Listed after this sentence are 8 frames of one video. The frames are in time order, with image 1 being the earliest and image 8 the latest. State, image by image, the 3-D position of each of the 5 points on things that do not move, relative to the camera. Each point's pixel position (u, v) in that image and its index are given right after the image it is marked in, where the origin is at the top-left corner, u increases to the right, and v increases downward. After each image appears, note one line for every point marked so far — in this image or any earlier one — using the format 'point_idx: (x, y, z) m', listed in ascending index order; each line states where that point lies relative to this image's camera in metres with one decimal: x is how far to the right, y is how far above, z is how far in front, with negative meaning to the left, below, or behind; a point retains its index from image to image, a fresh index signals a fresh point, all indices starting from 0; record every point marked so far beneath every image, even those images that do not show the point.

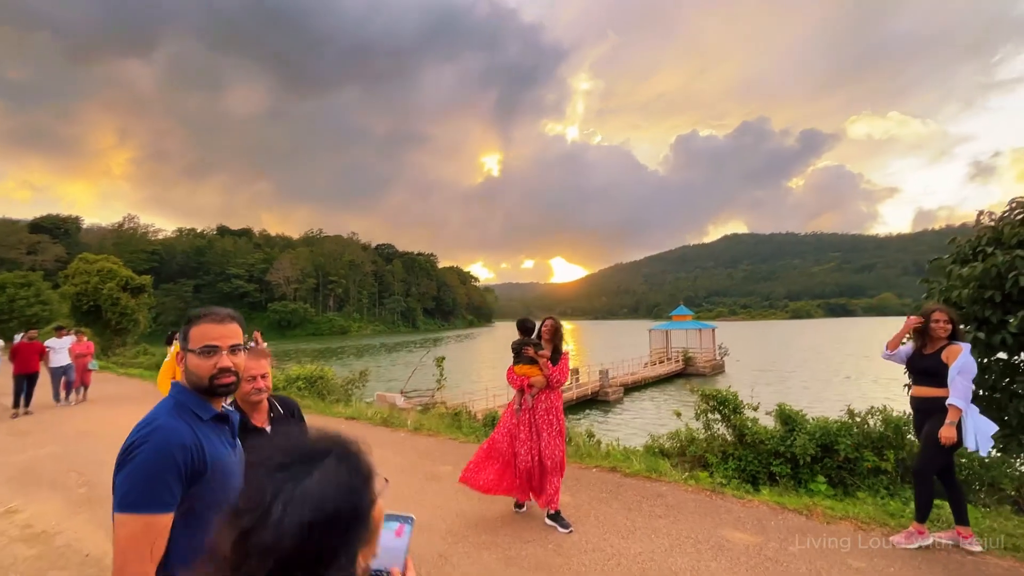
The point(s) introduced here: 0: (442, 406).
0: (-2.5, -4.2, +17.8) m
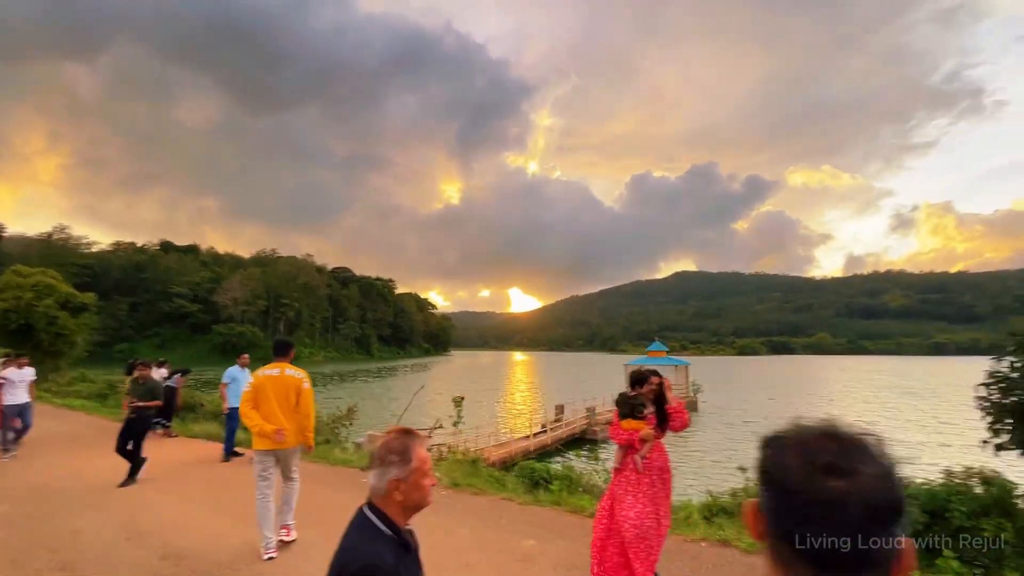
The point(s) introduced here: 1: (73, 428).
0: (-2.2, -5.2, +16.2) m
1: (-12.9, -4.1, +15.3) m
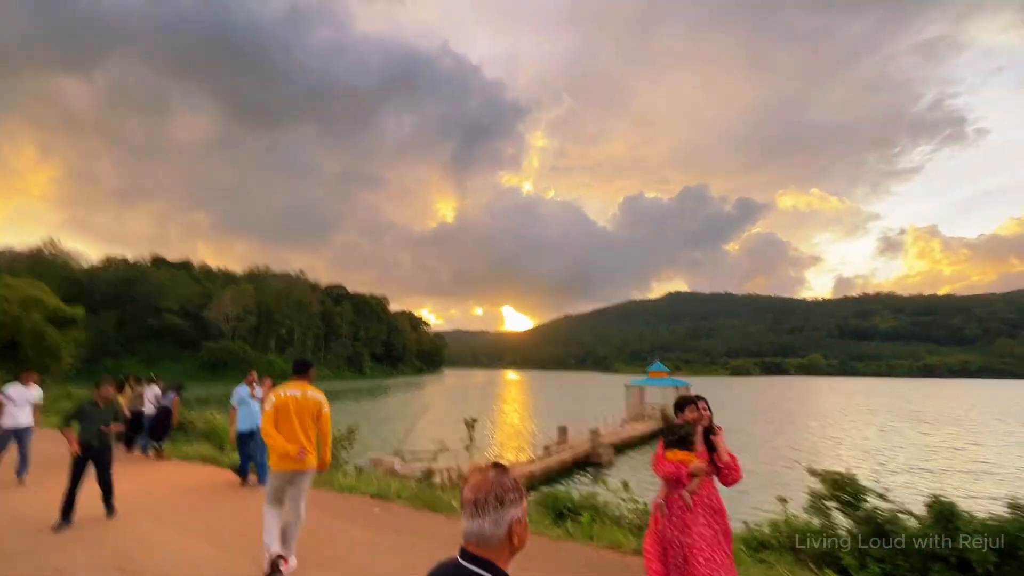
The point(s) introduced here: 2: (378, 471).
0: (-1.9, -5.6, +15.4) m
1: (-12.6, -4.5, +14.4) m
2: (-3.8, -5.2, +14.7) m
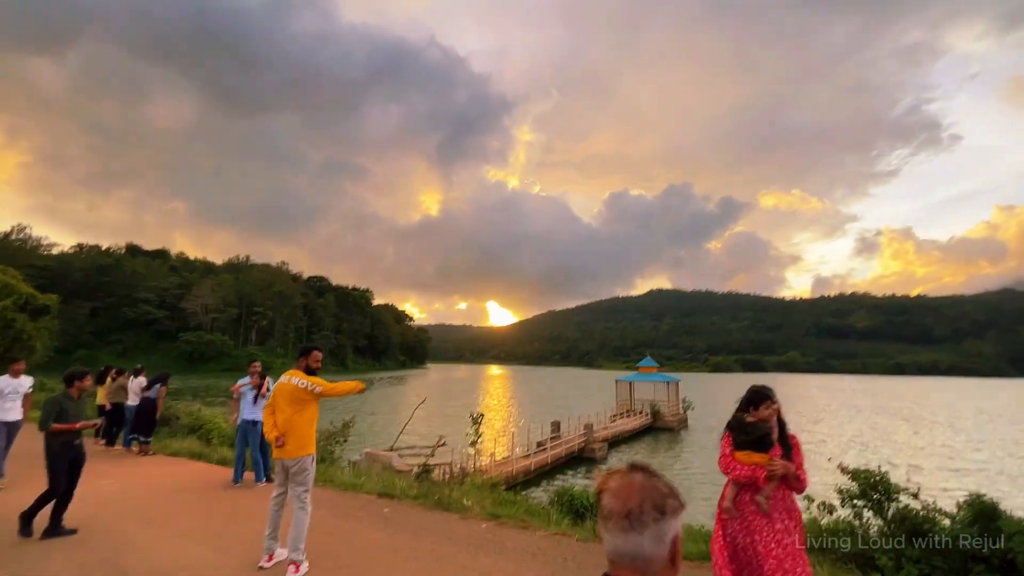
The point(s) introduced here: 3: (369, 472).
0: (-1.9, -5.3, +14.9) m
1: (-12.5, -4.1, +13.5) m
2: (-3.7, -4.9, +14.1) m
3: (-3.5, -4.6, +12.9) m
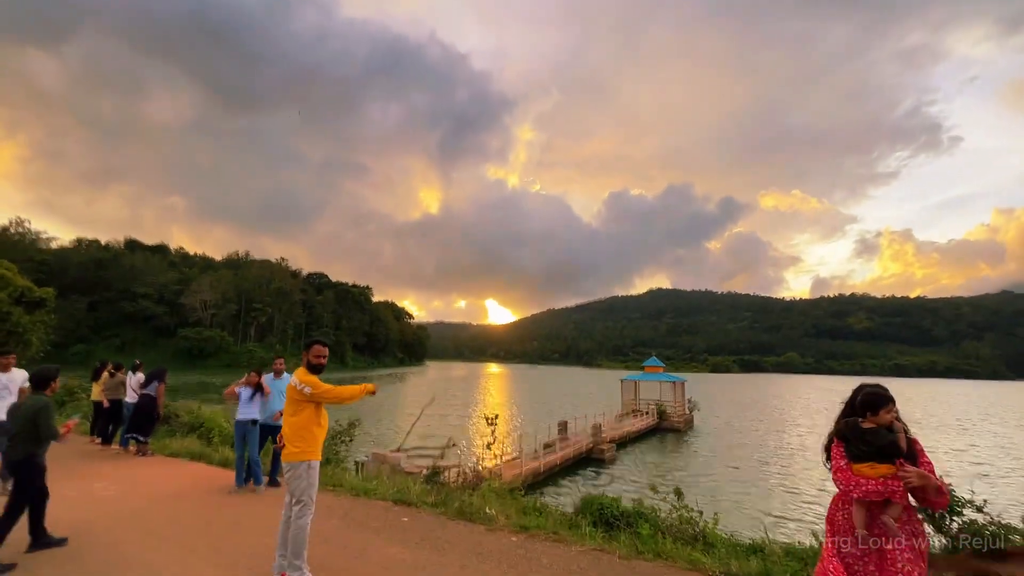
0: (-1.5, -5.2, +14.2) m
1: (-12.1, -3.8, +12.8) m
2: (-3.3, -4.7, +13.5) m
3: (-3.1, -4.4, +12.3) m
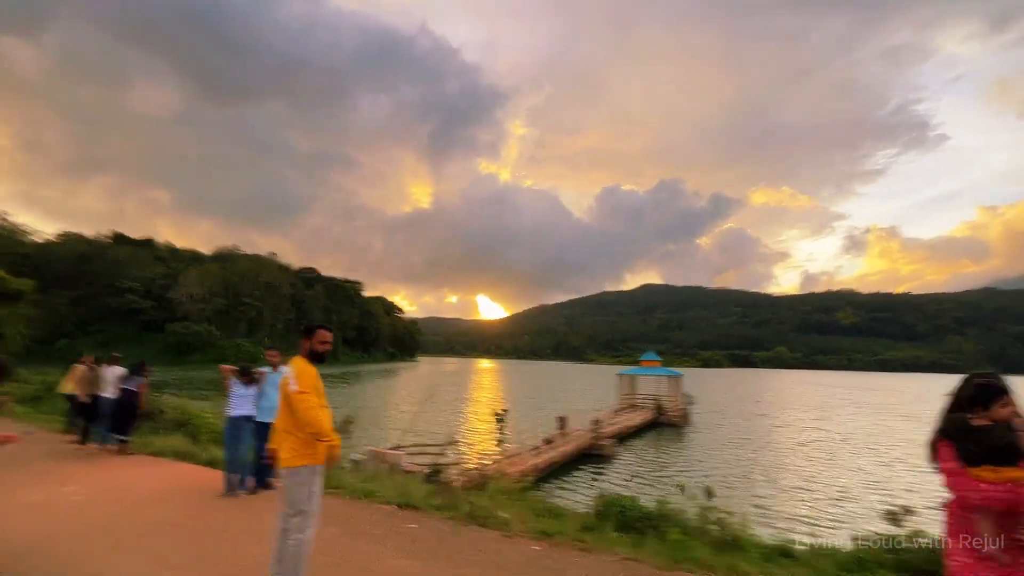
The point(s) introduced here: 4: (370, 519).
0: (-1.4, -4.9, +13.6) m
1: (-11.9, -3.5, +12.0) m
2: (-3.2, -4.4, +12.7) m
3: (-3.0, -4.1, +11.6) m
4: (-1.9, -3.1, +7.1) m
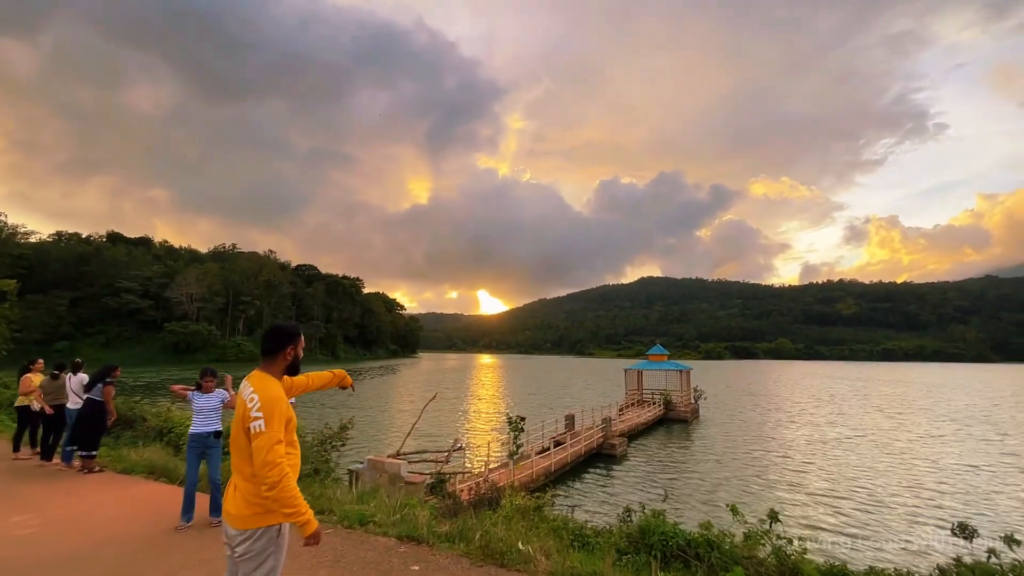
0: (-1.1, -4.7, +12.4) m
1: (-11.6, -3.5, +10.8) m
2: (-2.9, -4.3, +11.6) m
3: (-2.7, -4.0, +10.4) m
4: (-1.7, -3.0, +5.9) m
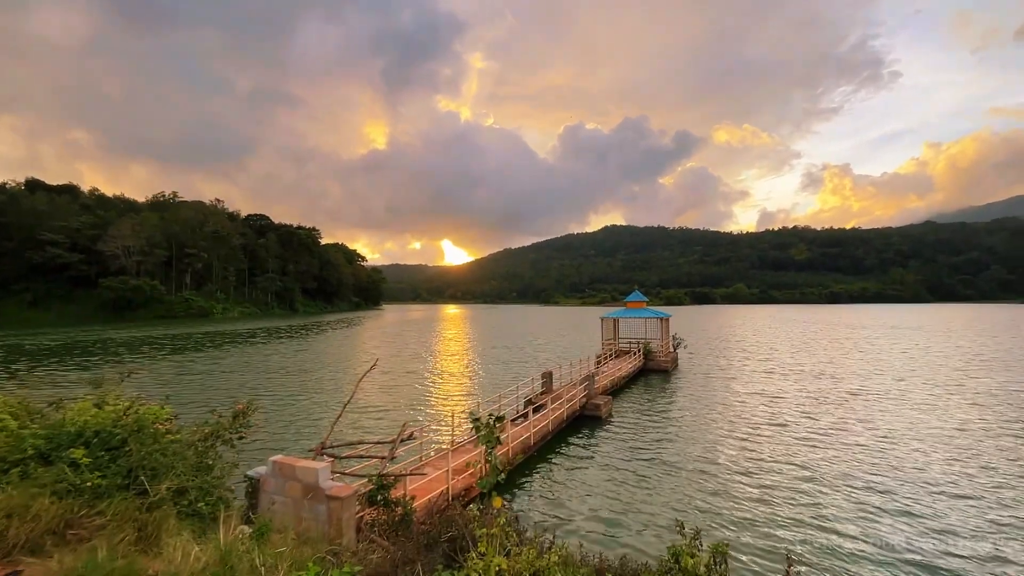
0: (-1.5, -3.4, +8.5) m
1: (-12.0, -2.6, +6.1) m
2: (-3.3, -3.1, +7.5) m
3: (-3.0, -2.9, +6.3) m
4: (-1.7, -2.4, +1.8) m
